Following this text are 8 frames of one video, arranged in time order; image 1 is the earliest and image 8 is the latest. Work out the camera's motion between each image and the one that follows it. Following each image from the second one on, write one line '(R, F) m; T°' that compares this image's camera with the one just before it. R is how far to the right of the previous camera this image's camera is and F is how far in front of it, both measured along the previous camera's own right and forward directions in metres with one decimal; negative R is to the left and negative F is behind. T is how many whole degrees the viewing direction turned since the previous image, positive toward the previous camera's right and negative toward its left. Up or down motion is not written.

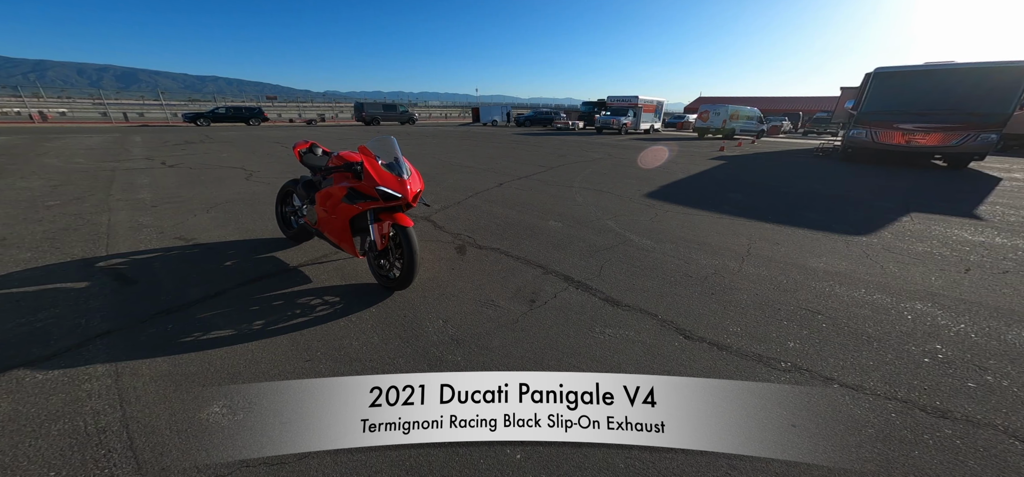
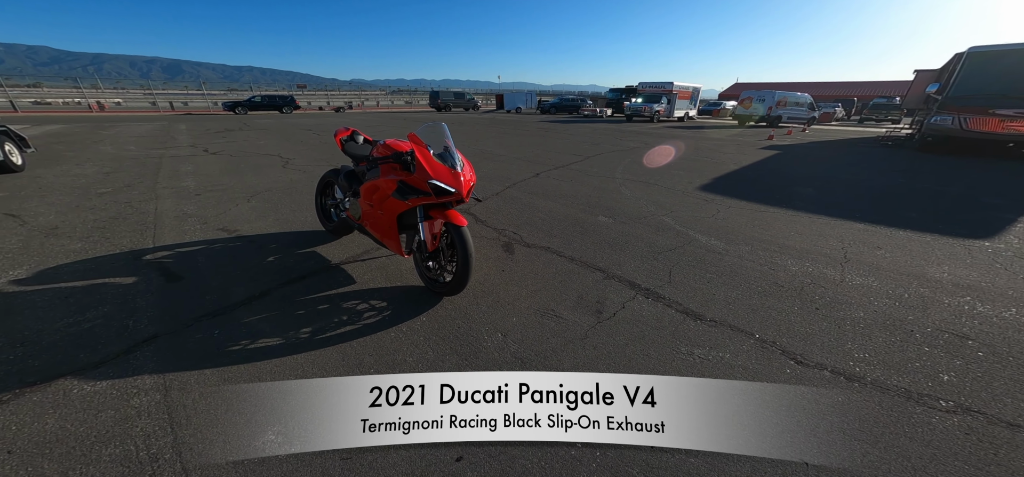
(-0.3, +0.4) m; -4°
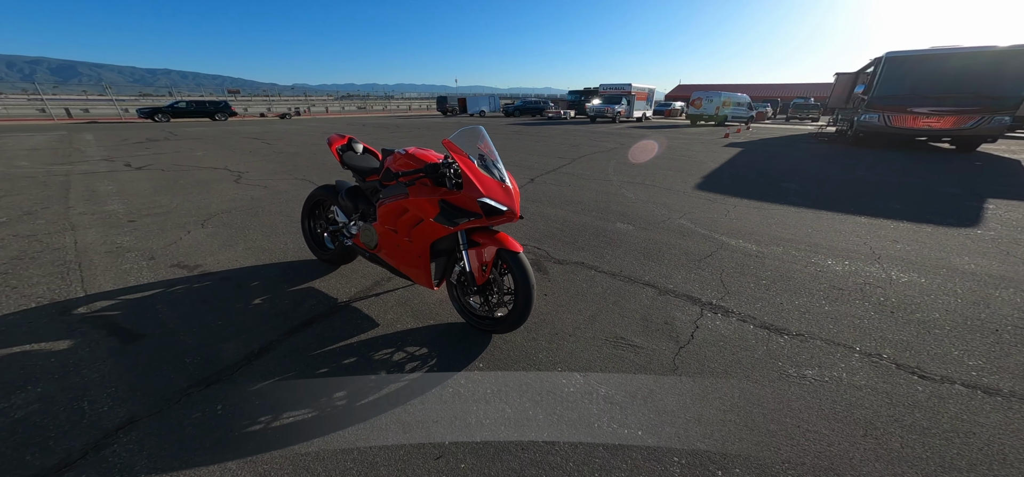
(-0.8, +0.5) m; +7°
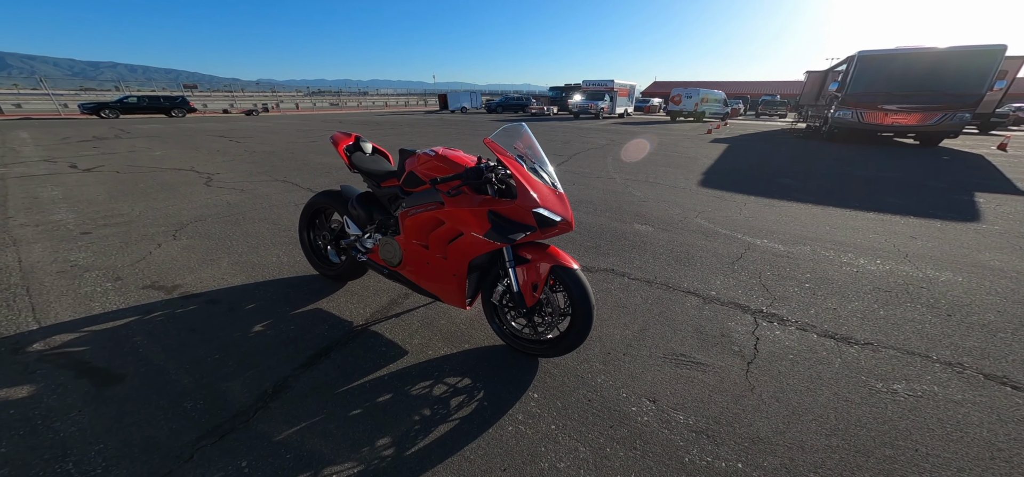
(-0.5, +0.3) m; +4°
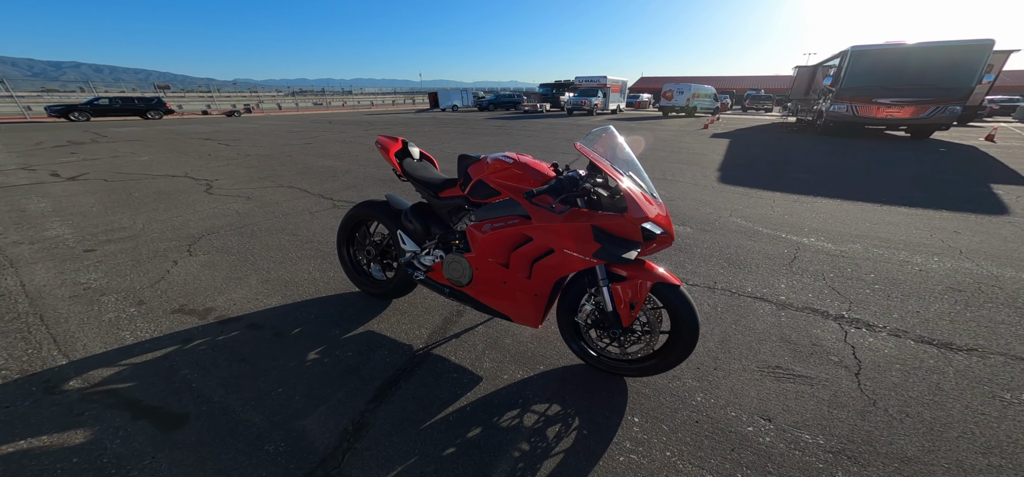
(-0.6, +0.2) m; +2°
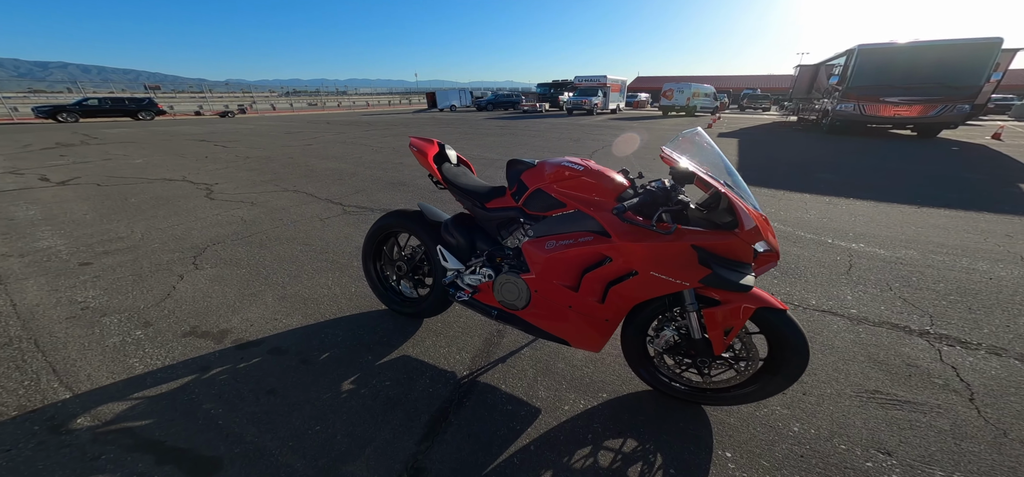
(-0.4, +0.3) m; +1°
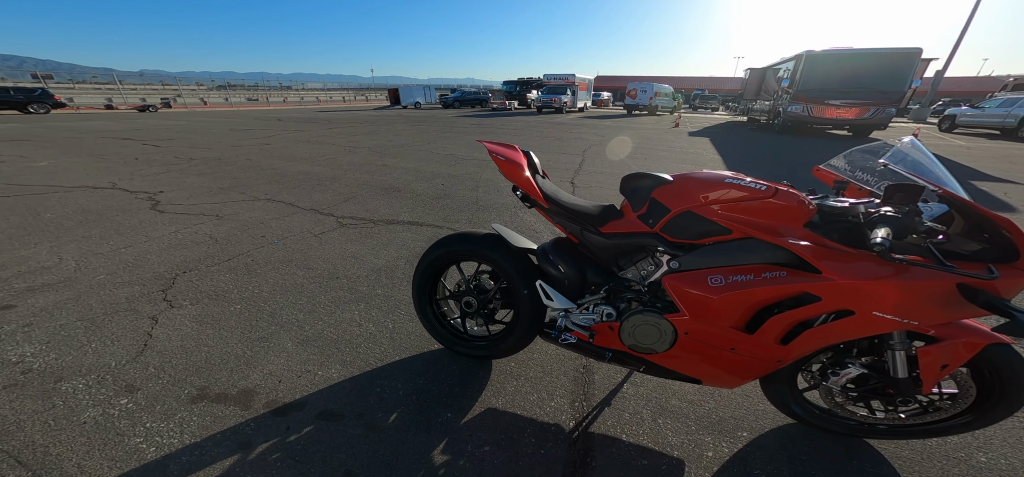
(-0.9, +0.4) m; +7°
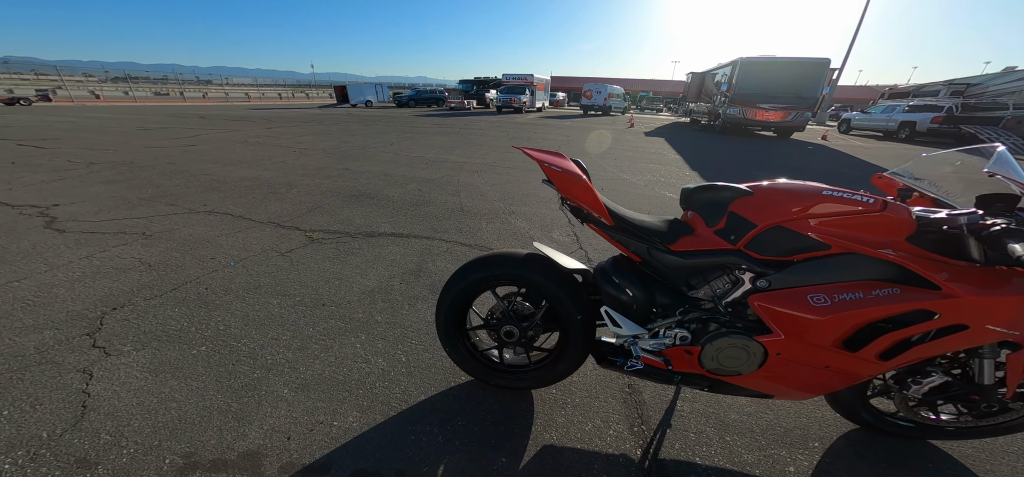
(-0.5, +0.3) m; +8°
